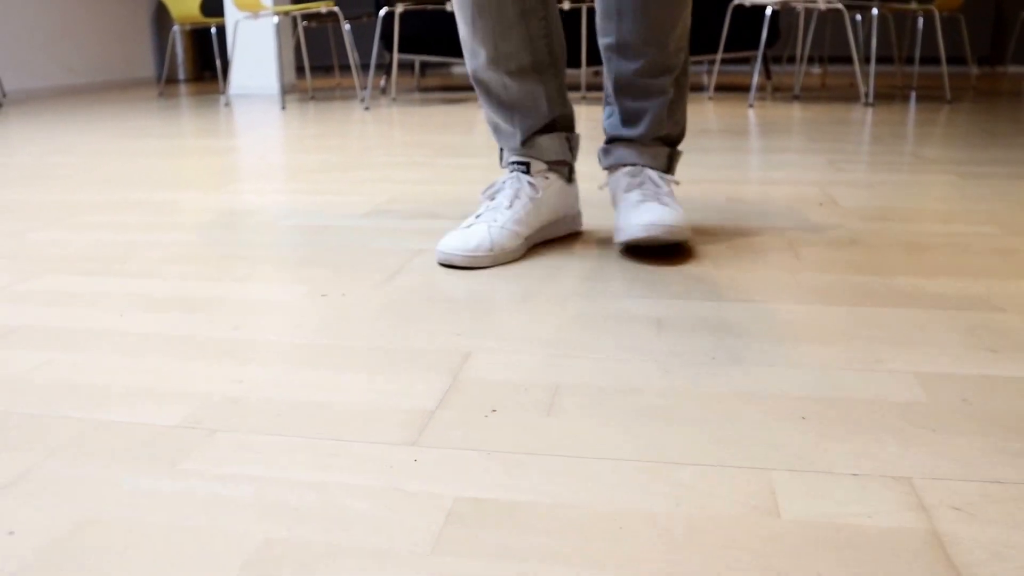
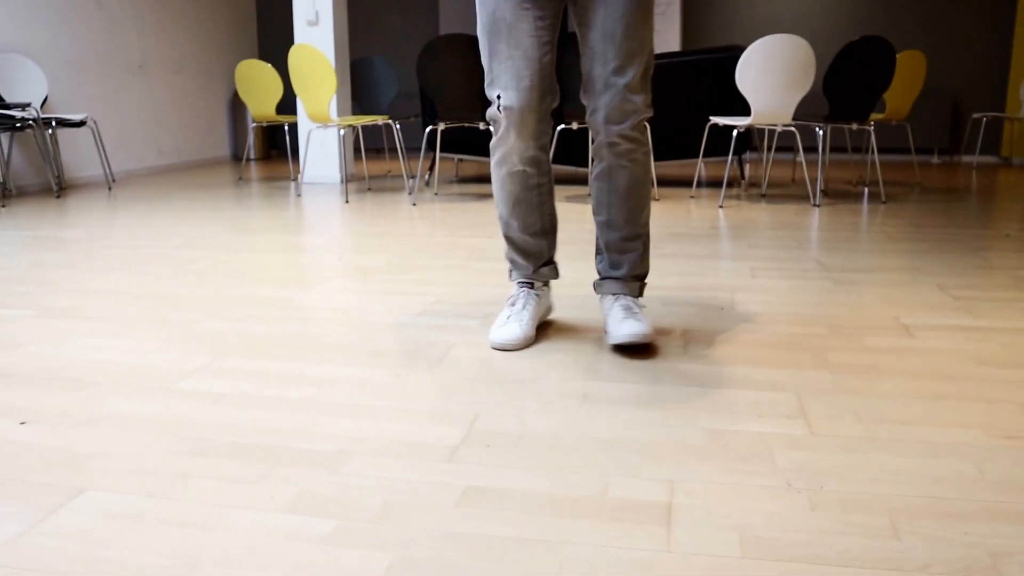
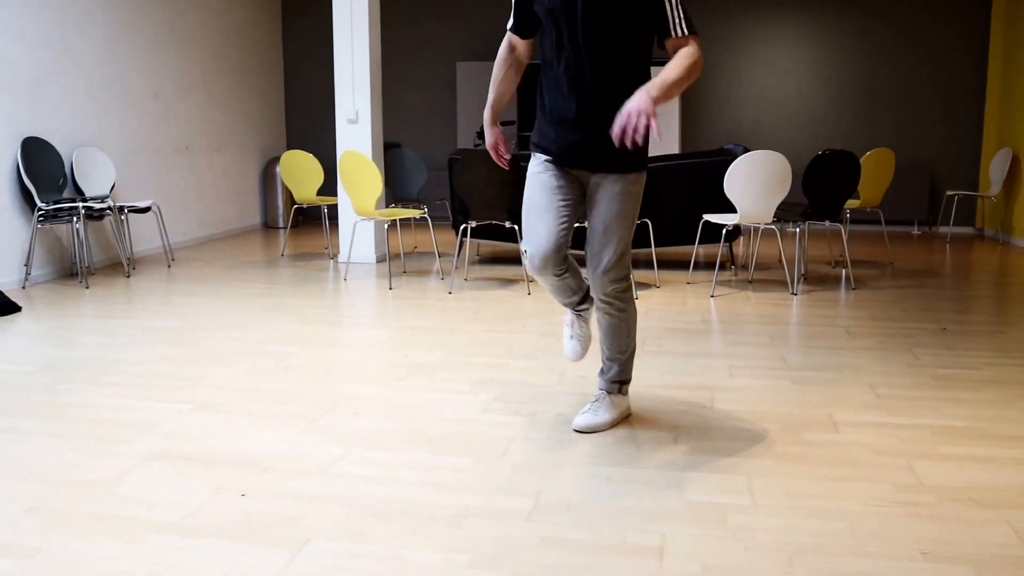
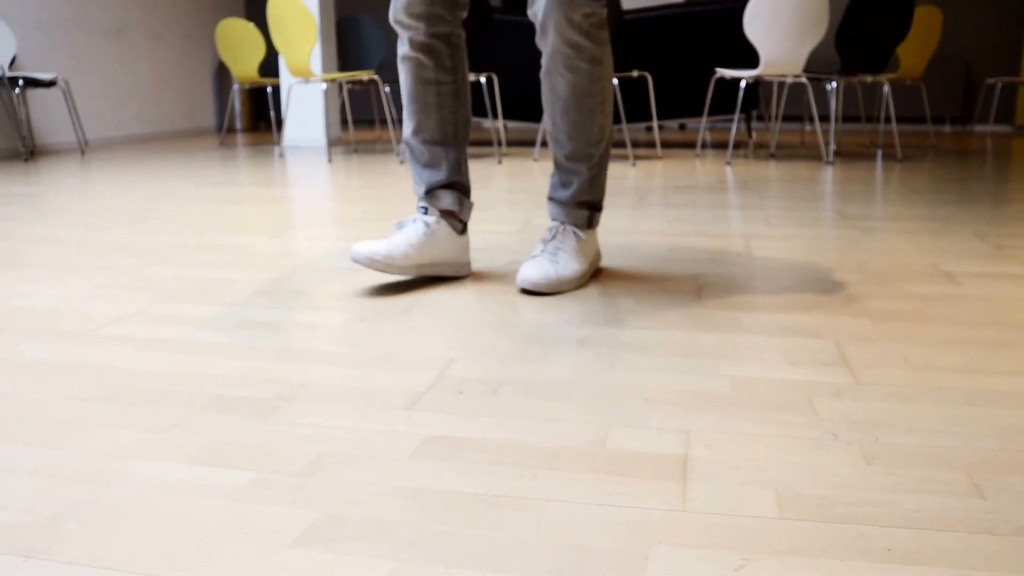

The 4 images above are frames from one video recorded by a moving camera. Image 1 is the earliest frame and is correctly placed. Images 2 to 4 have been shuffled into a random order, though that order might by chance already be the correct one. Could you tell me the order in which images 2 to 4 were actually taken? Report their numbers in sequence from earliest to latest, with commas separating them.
4, 2, 3
